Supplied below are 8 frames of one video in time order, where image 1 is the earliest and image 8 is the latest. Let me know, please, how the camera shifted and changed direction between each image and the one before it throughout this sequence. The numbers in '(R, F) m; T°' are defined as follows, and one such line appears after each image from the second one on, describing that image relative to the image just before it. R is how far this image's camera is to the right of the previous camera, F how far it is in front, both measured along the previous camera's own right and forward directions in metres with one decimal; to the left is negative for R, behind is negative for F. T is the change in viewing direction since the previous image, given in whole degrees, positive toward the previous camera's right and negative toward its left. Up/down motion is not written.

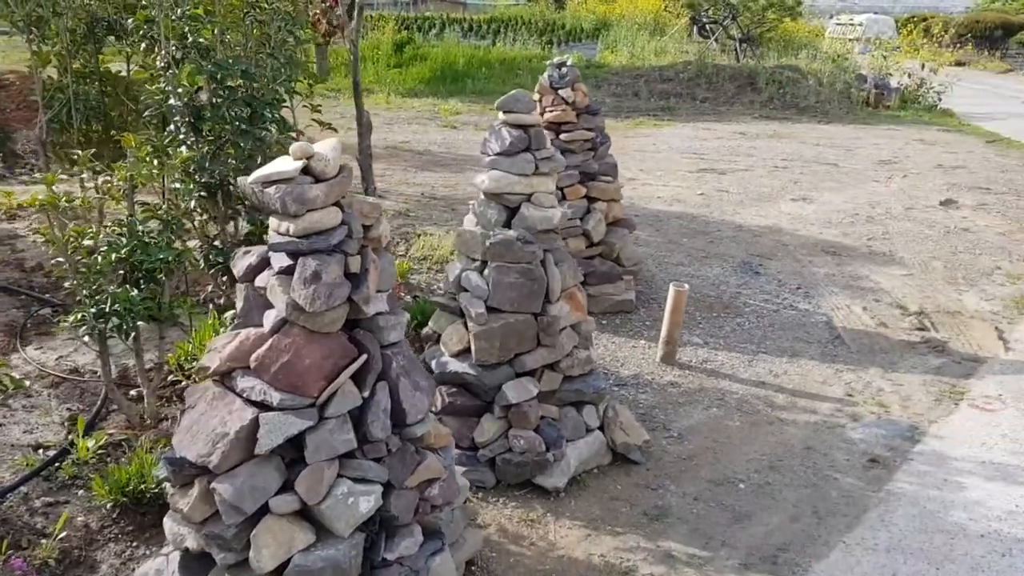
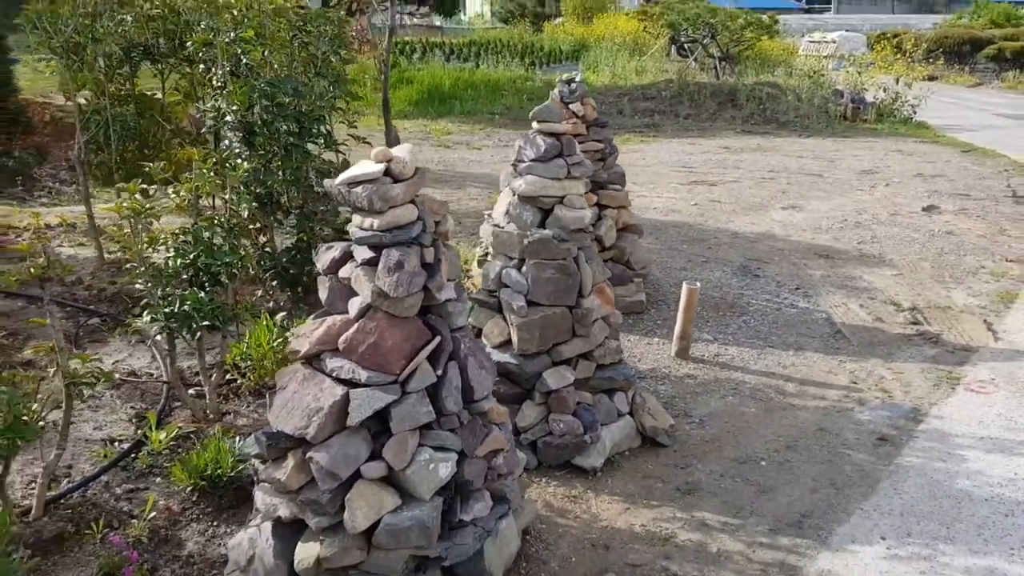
(-0.2, -0.3) m; +1°
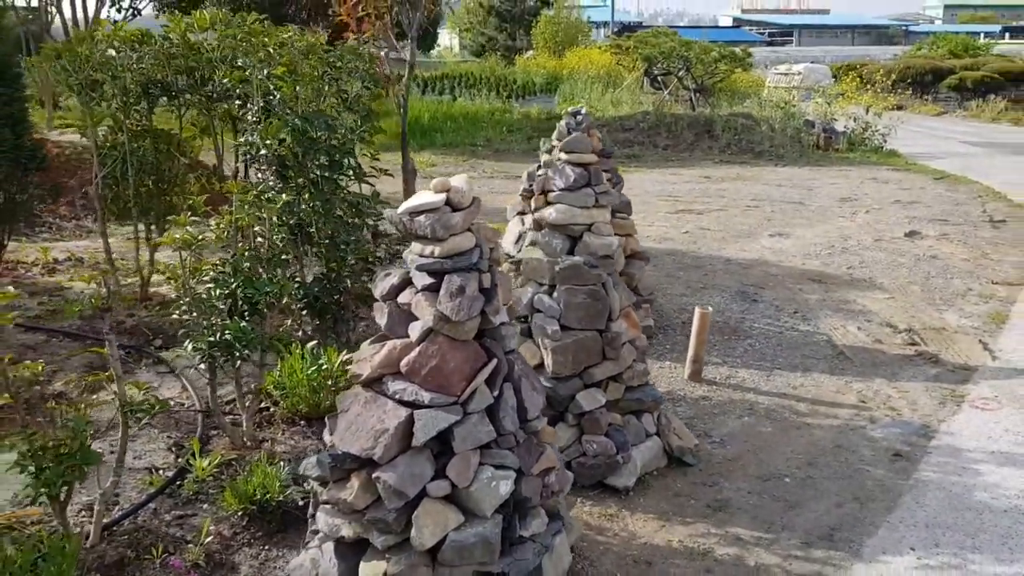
(-0.3, -0.1) m; +2°
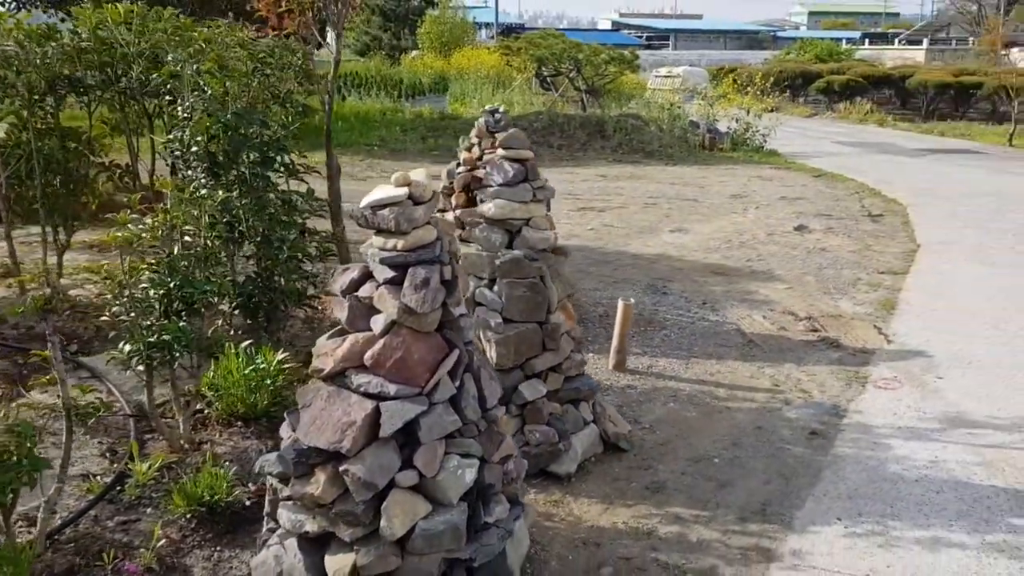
(-0.2, 0.0) m; +7°
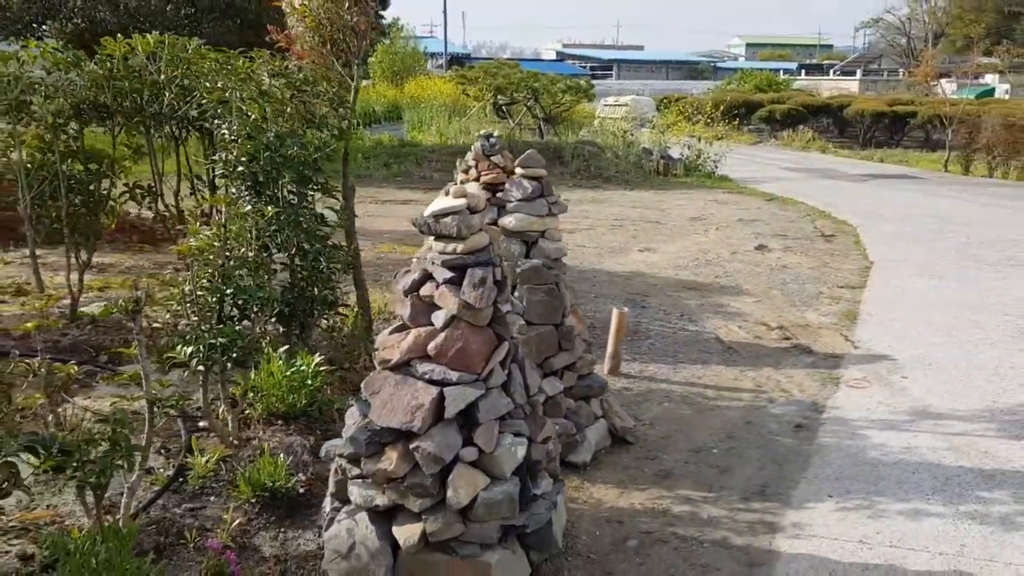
(-0.3, -0.4) m; +3°
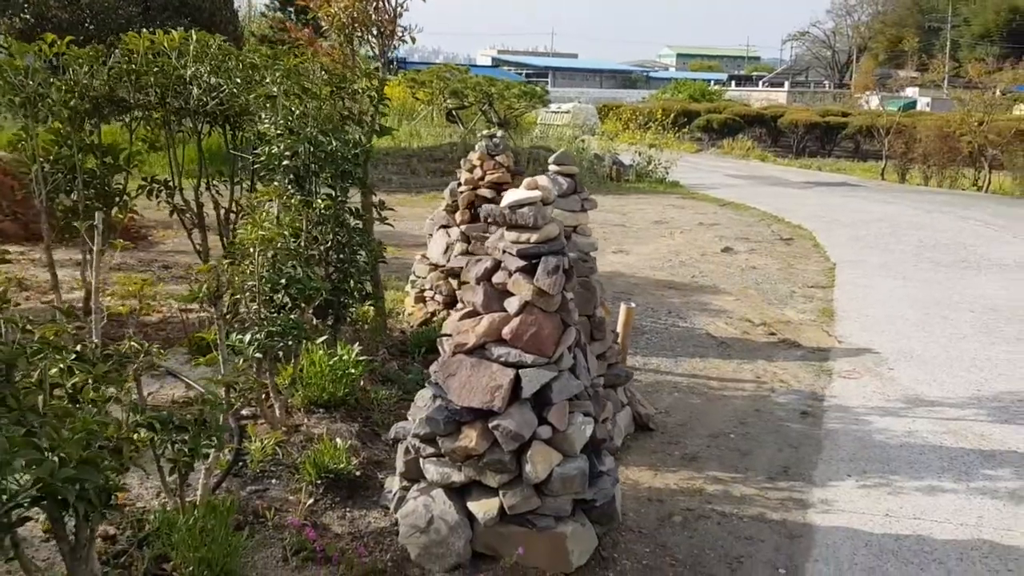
(-0.5, -0.1) m; +4°
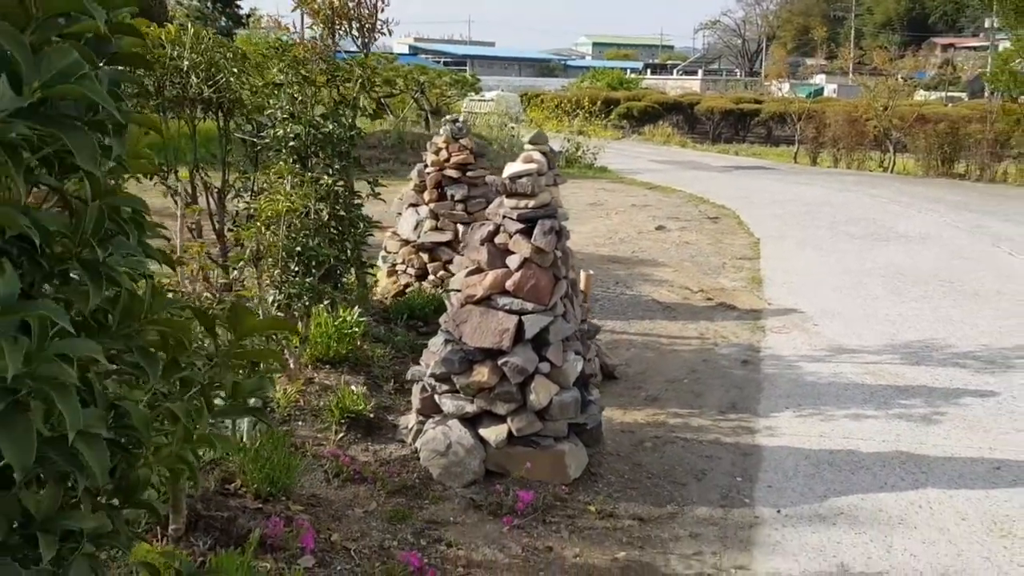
(-0.3, -0.6) m; +5°
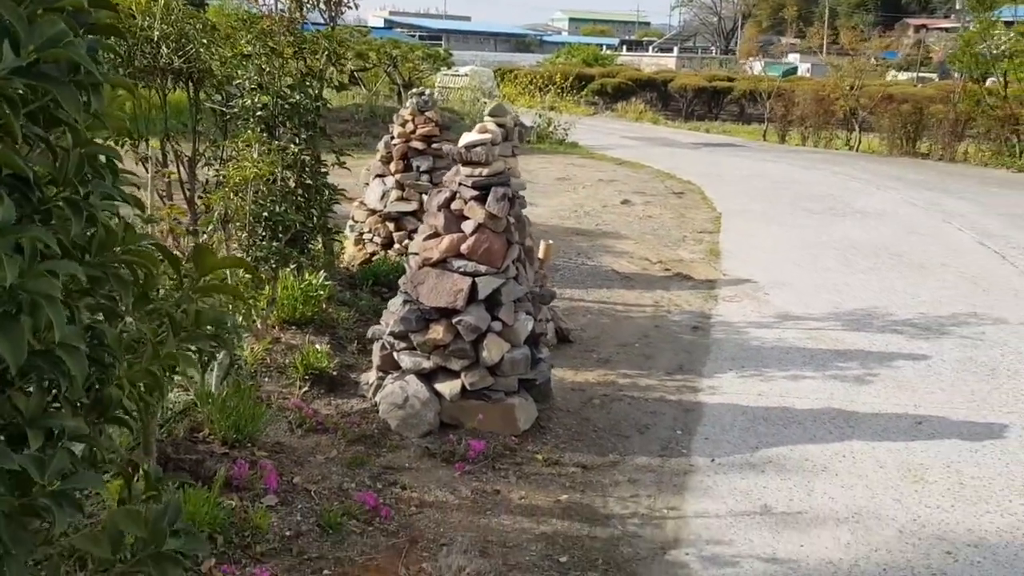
(+0.1, -0.2) m; +2°
